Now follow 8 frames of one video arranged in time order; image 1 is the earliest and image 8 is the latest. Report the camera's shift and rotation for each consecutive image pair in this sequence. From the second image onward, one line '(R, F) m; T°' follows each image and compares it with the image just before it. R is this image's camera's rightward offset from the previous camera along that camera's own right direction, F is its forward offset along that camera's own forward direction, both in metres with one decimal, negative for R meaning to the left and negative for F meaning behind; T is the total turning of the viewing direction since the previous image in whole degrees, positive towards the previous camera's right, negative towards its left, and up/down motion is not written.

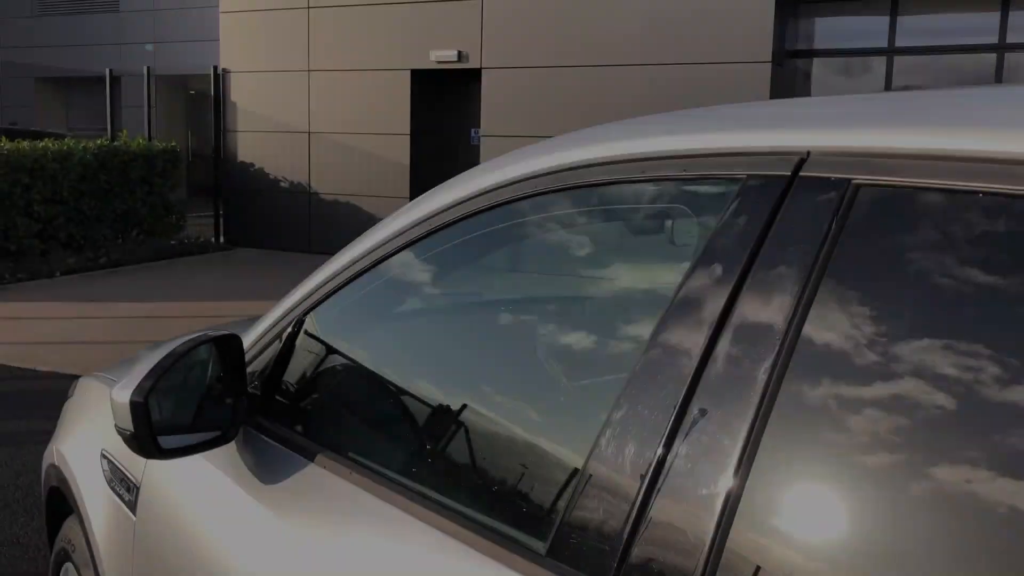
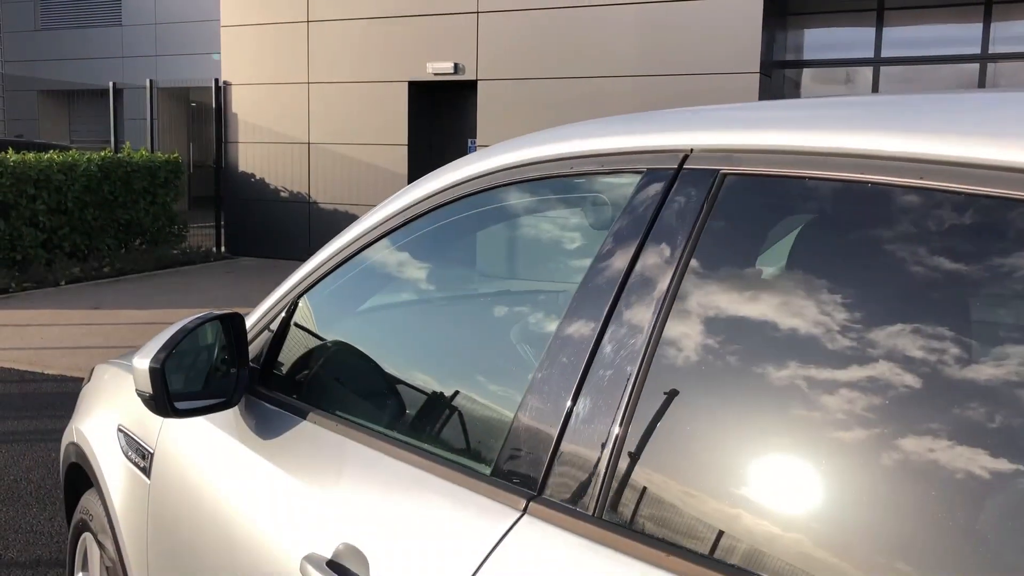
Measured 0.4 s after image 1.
(+0.1, -0.2) m; 0°
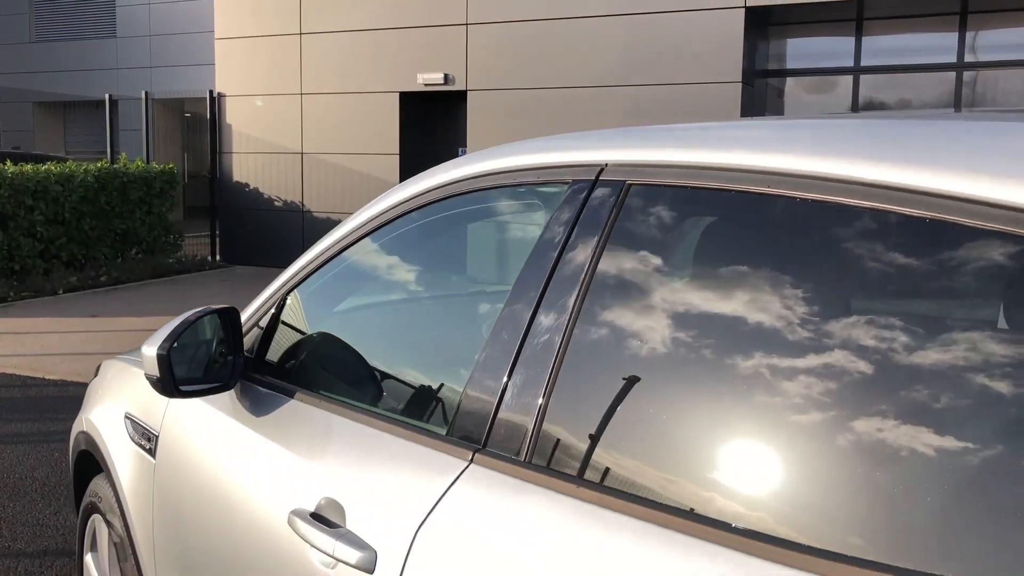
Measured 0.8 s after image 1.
(+0.1, -0.2) m; 0°
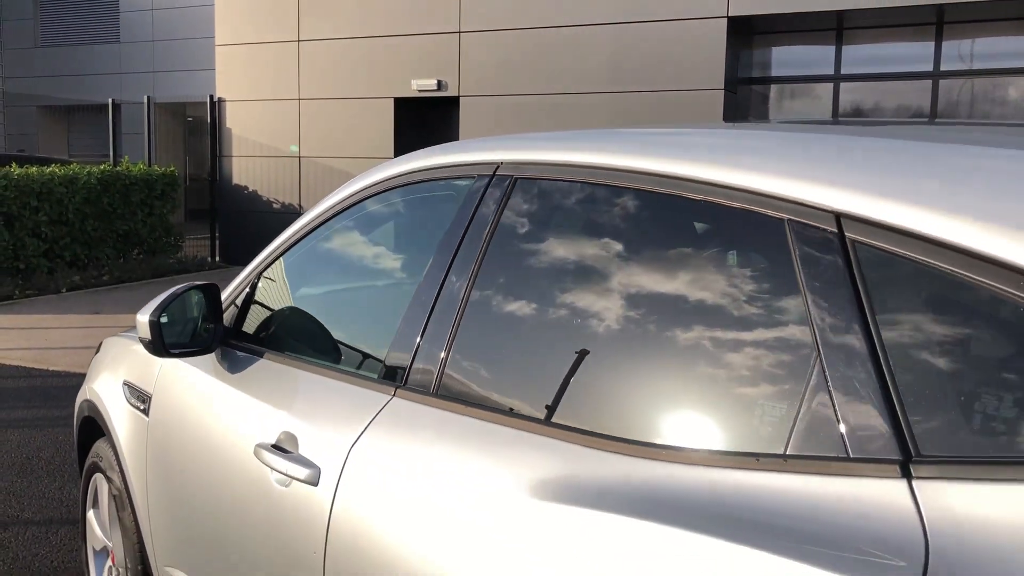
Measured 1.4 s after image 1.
(+0.2, -0.4) m; 0°
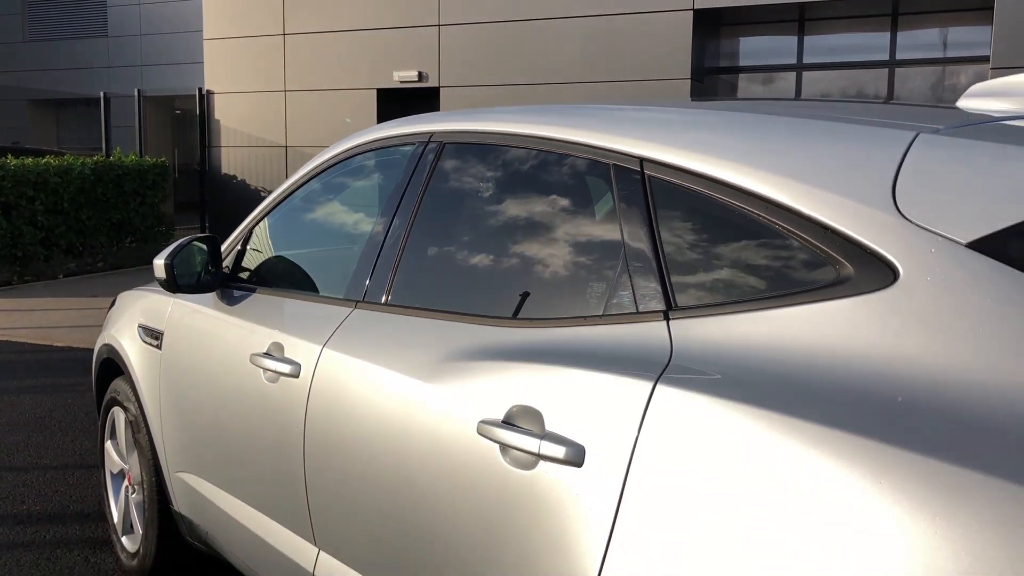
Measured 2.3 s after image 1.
(+0.1, -0.6) m; +1°
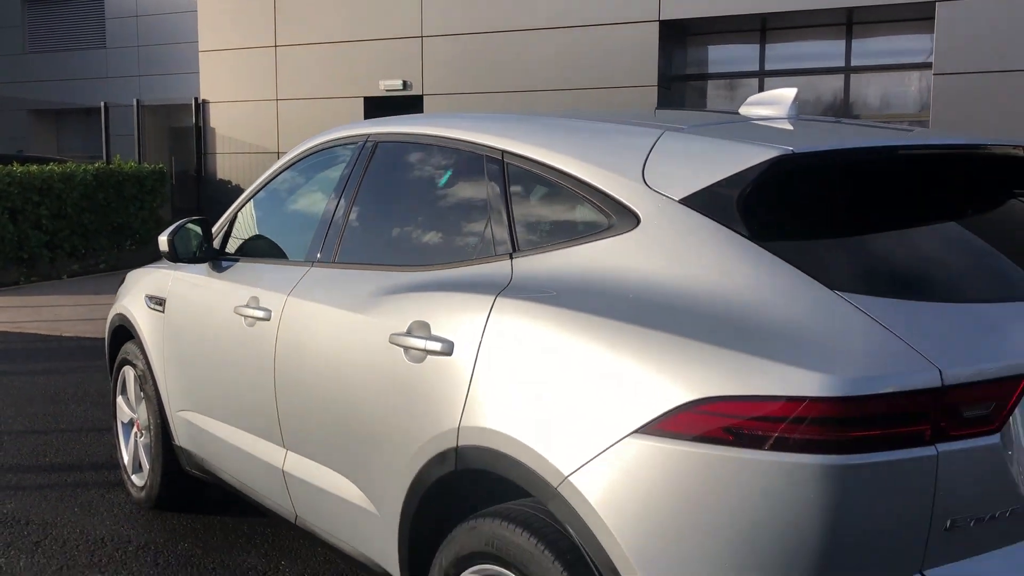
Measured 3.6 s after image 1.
(+0.2, -0.7) m; 0°
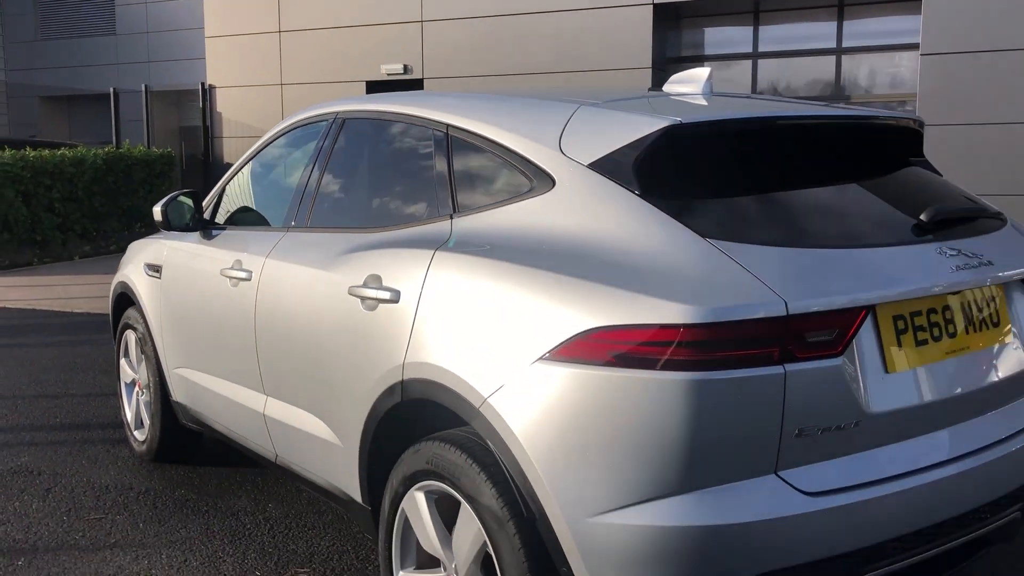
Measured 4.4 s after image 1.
(+0.2, -0.3) m; -1°
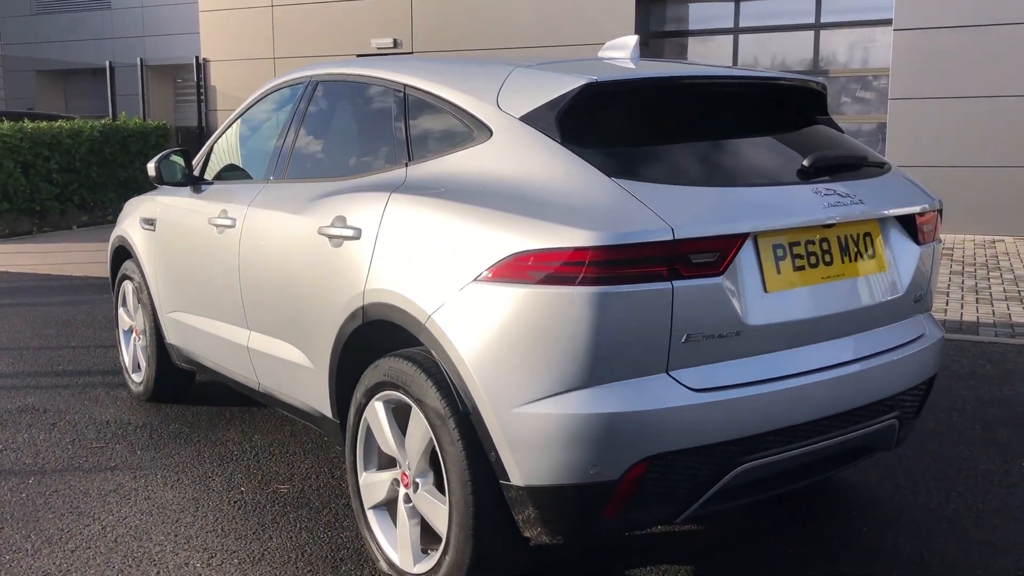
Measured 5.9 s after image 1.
(+0.2, -0.4) m; 0°
